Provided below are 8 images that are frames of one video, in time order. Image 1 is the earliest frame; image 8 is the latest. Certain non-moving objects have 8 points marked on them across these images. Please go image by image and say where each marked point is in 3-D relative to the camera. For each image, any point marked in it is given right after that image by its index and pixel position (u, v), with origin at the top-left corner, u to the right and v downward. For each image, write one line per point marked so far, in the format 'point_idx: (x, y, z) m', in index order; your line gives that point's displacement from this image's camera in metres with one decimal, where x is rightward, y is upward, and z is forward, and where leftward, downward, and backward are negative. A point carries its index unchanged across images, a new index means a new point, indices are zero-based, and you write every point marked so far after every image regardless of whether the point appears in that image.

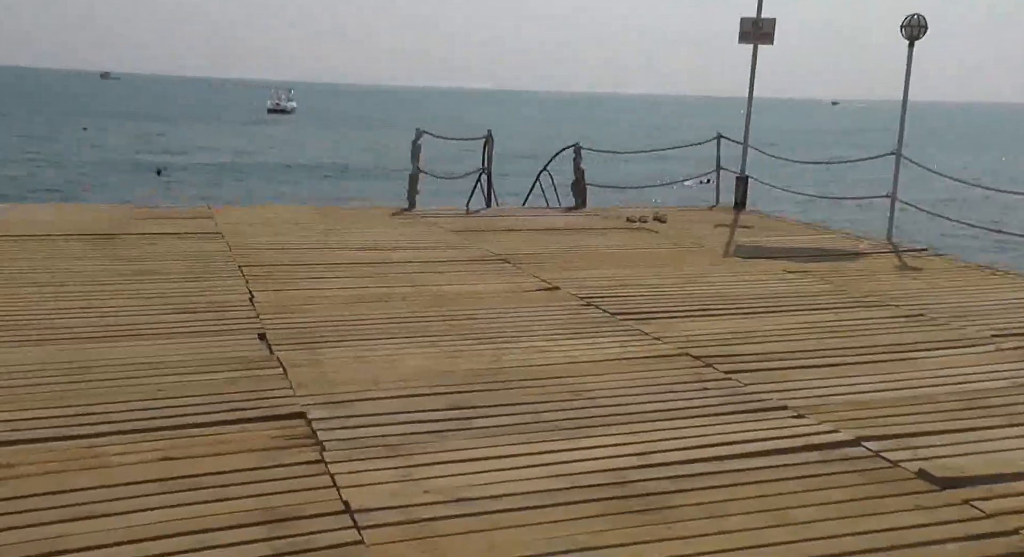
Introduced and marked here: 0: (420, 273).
0: (-0.6, 0.0, +8.0) m
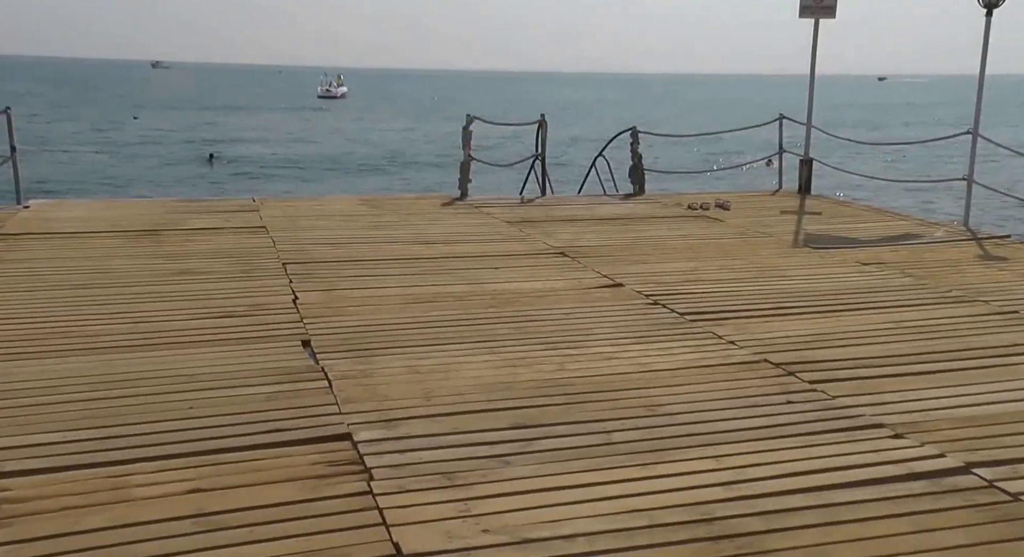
0: (-0.3, 0.0, +7.5) m
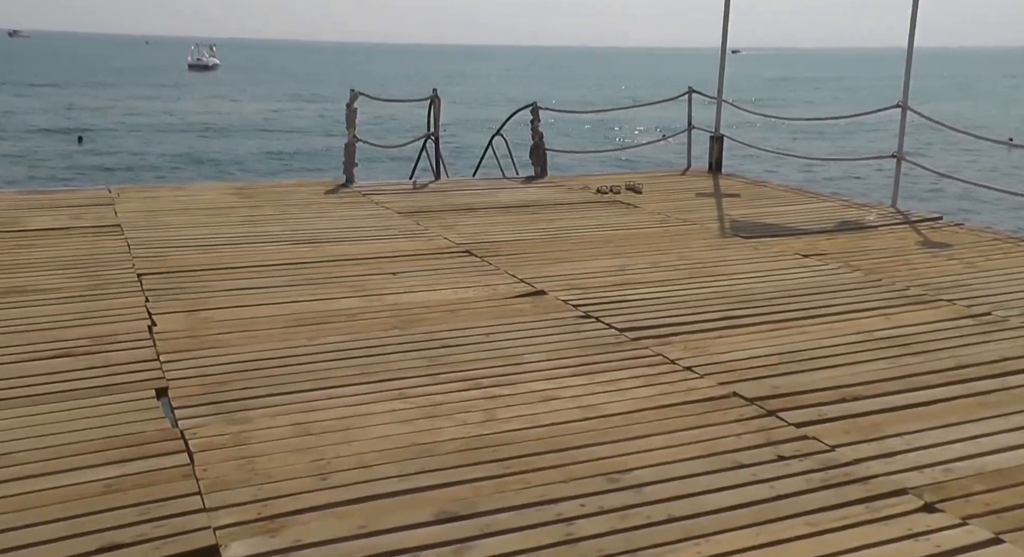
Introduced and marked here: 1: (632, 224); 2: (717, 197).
0: (-0.8, 0.0, +6.4) m
1: (+0.9, +0.4, +8.7) m
2: (+1.8, +0.7, +10.4) m
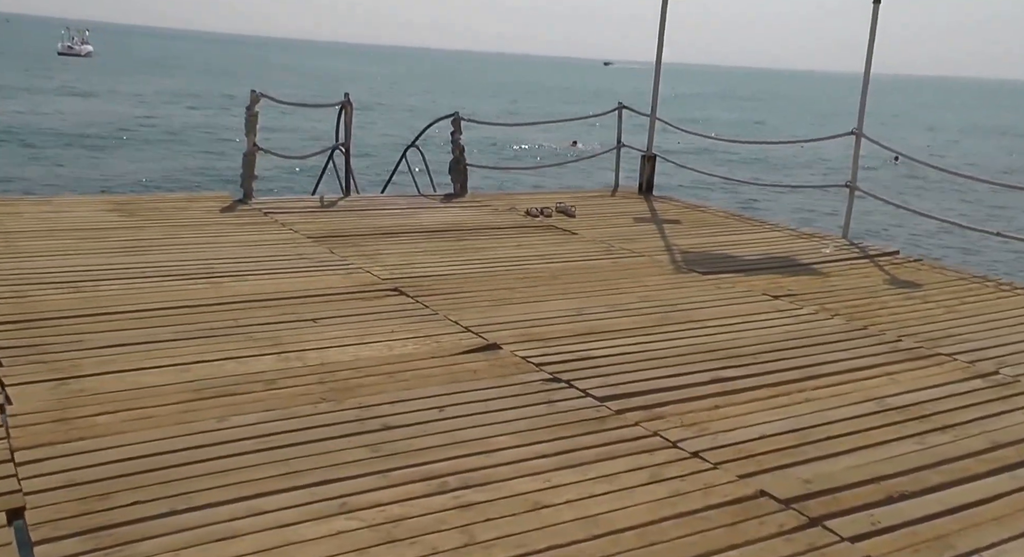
0: (-1.0, -0.2, +5.3) m
1: (+0.4, +0.2, +7.8) m
2: (+1.2, +0.5, +9.5) m
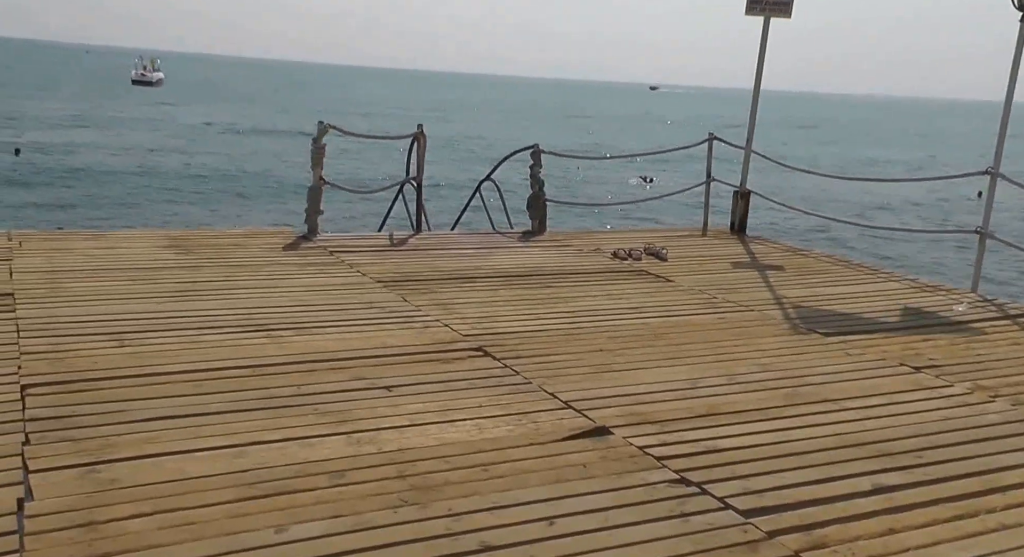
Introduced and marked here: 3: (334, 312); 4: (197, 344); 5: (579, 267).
0: (-0.6, -0.5, +4.6) m
1: (+1.0, -0.2, +7.0) m
2: (+1.8, +0.1, +8.7) m
3: (-0.9, -0.2, +6.1) m
4: (-1.4, -0.3, +5.3) m
5: (+0.5, +0.1, +8.4) m
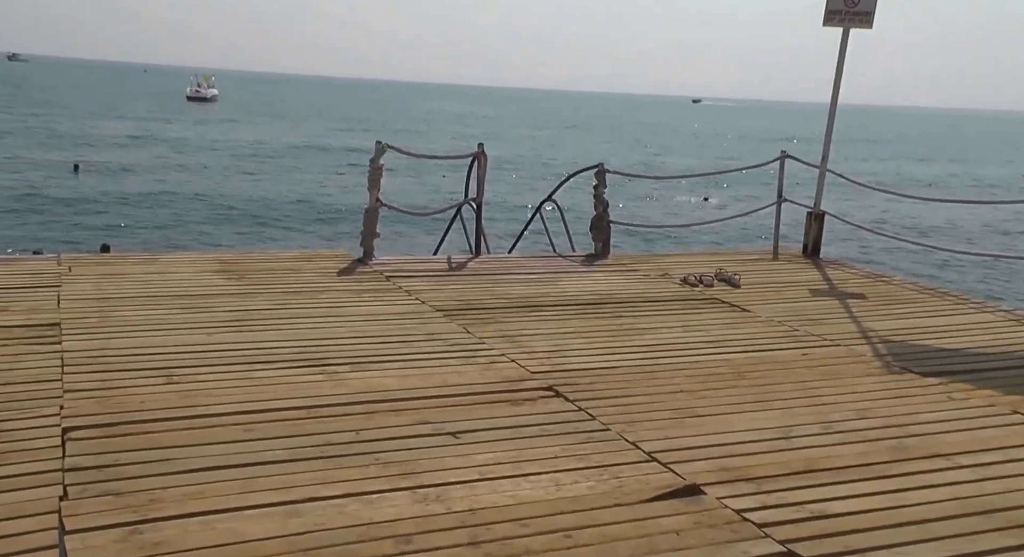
0: (-0.3, -0.6, +4.2) m
1: (+1.3, -0.3, +6.5) m
2: (+2.3, -0.1, +8.2) m
3: (-0.6, -0.3, +5.7) m
4: (-1.1, -0.4, +4.9) m
5: (+0.9, -0.1, +7.9) m
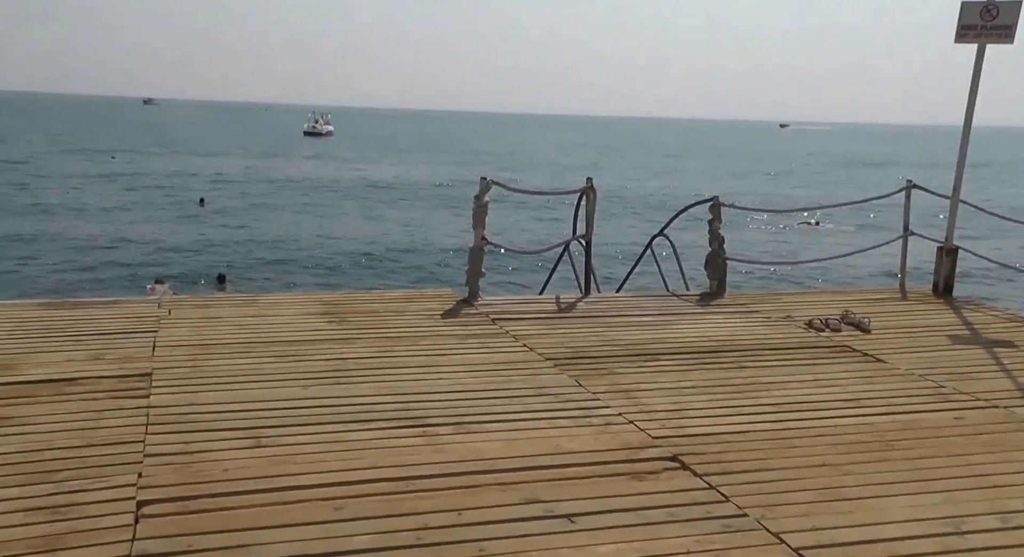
0: (0.0, -0.8, +3.7) m
1: (+1.9, -0.6, +5.9) m
2: (+3.0, -0.4, +7.4) m
3: (-0.1, -0.6, +5.3) m
4: (-0.6, -0.6, +4.5) m
5: (+1.6, -0.4, +7.3) m
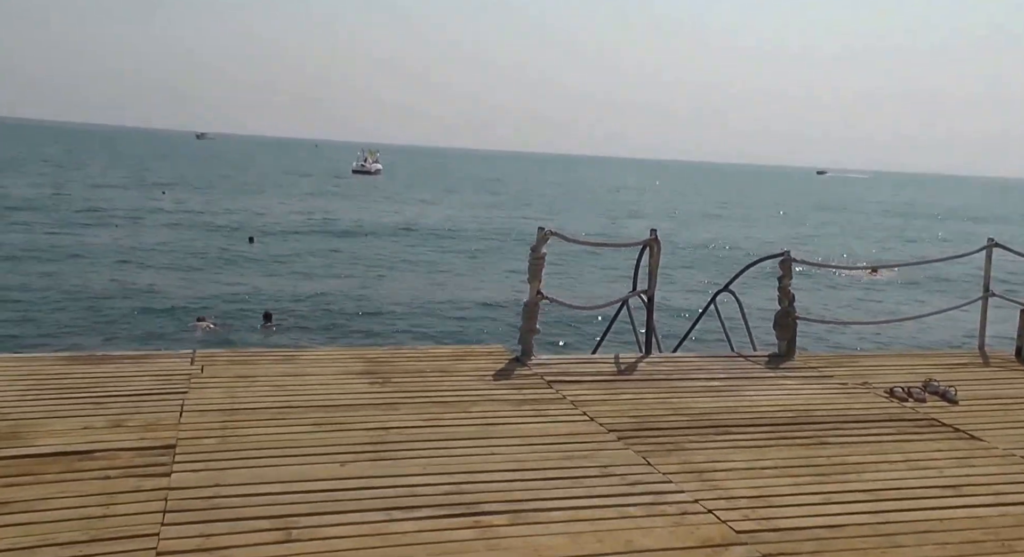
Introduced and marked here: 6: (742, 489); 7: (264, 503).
0: (+0.2, -1.0, +3.1) m
1: (+2.2, -0.9, +5.3) m
2: (+3.3, -0.8, +6.8) m
3: (+0.2, -0.8, +4.7) m
4: (-0.4, -0.9, +3.9) m
5: (+2.0, -0.8, +6.7) m
6: (+0.9, -0.9, +4.9) m
7: (-0.9, -0.8, +4.1) m
